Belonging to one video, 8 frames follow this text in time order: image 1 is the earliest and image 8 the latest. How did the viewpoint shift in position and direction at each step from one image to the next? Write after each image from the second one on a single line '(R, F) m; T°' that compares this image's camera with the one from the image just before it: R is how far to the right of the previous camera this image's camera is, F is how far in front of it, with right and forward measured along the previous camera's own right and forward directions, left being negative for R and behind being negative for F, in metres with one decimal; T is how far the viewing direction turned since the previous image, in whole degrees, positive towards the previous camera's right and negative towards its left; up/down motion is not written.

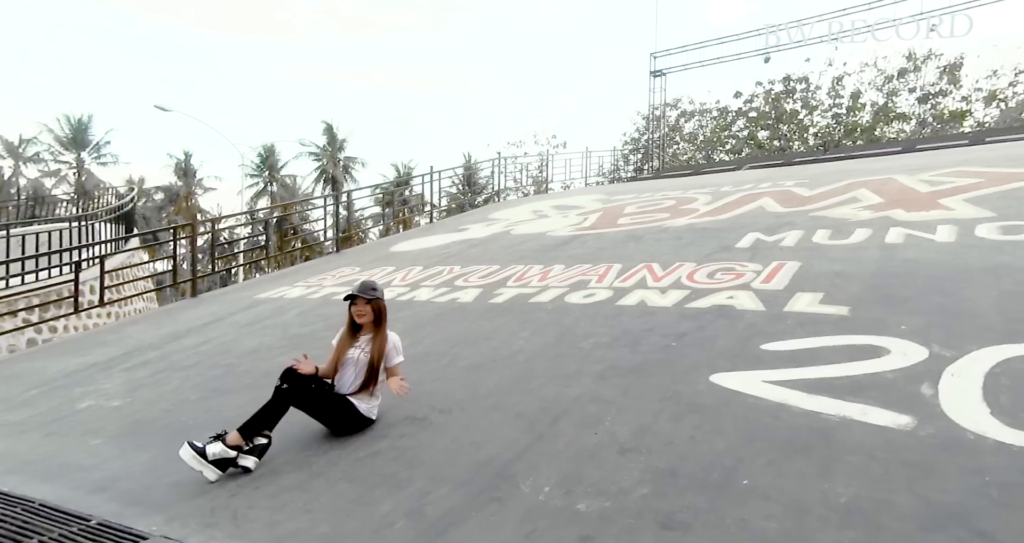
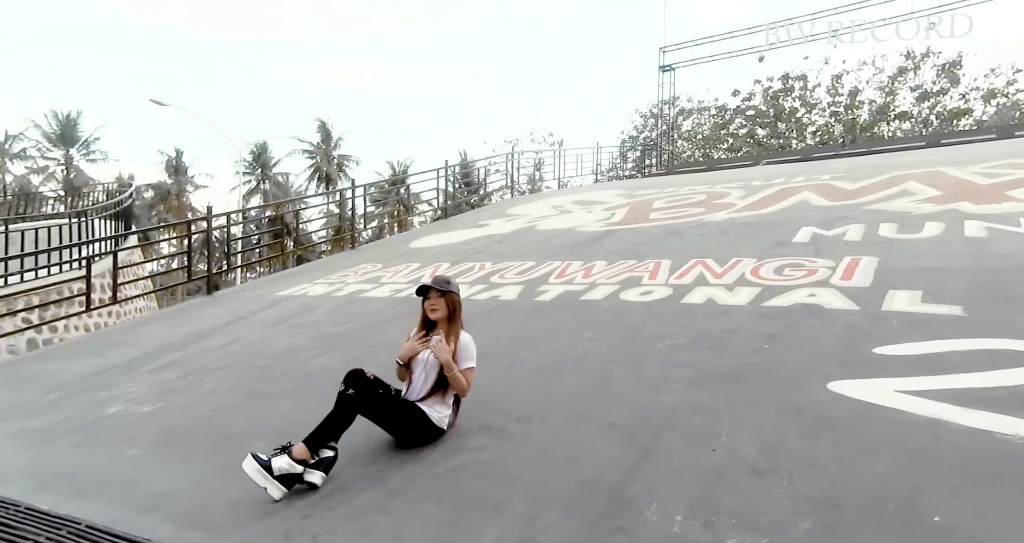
(-0.5, +0.4) m; 0°
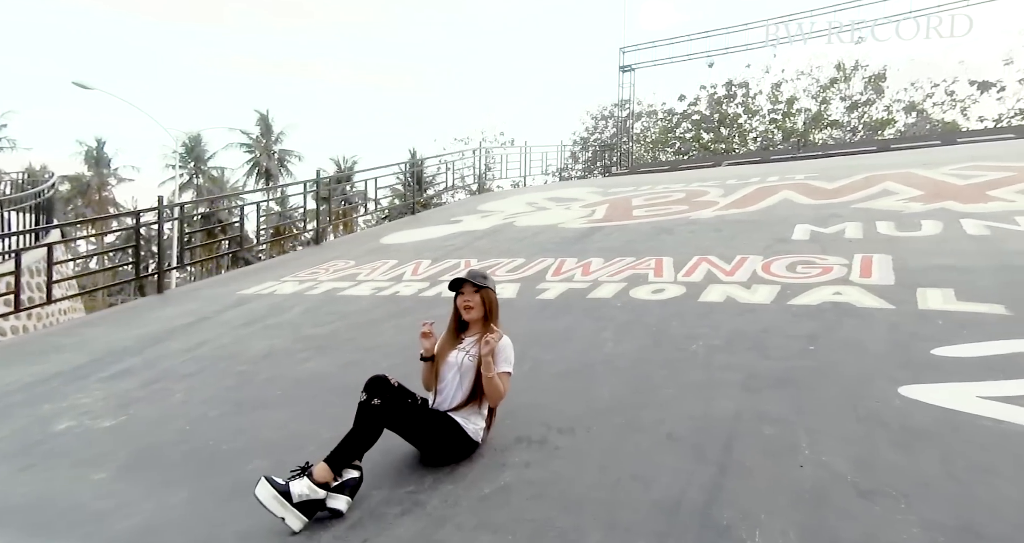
(-0.5, +0.4) m; +5°
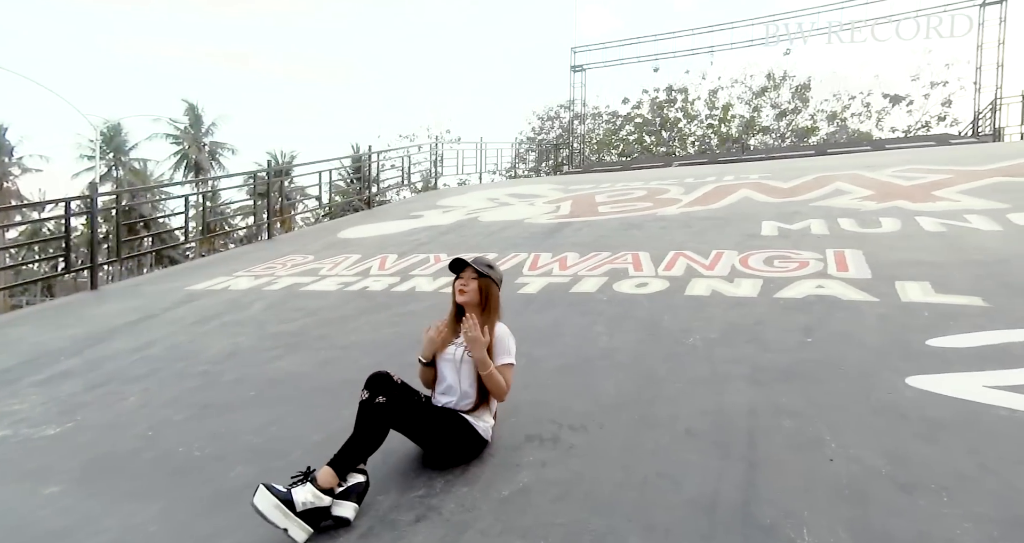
(-0.3, +0.2) m; +5°
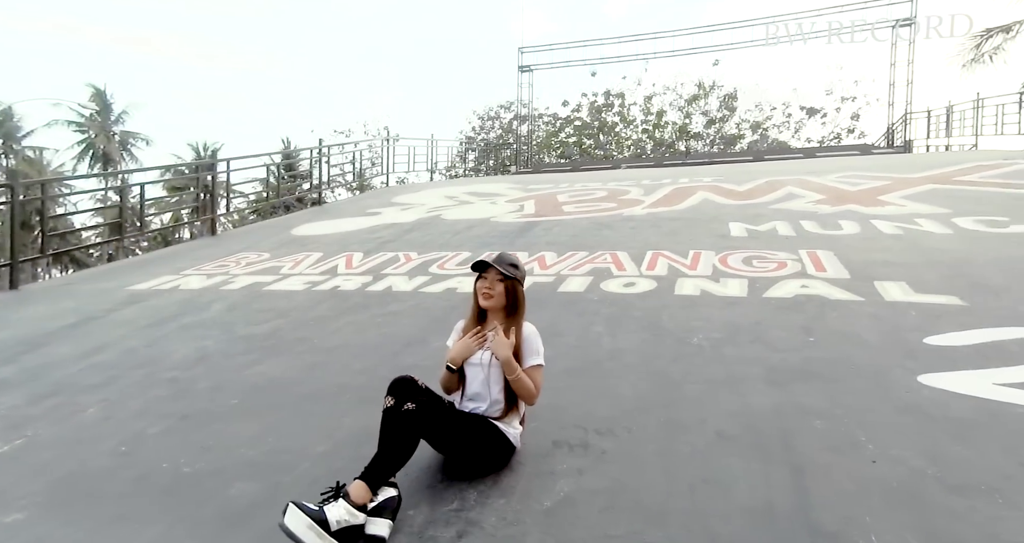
(-0.4, +0.2) m; +6°
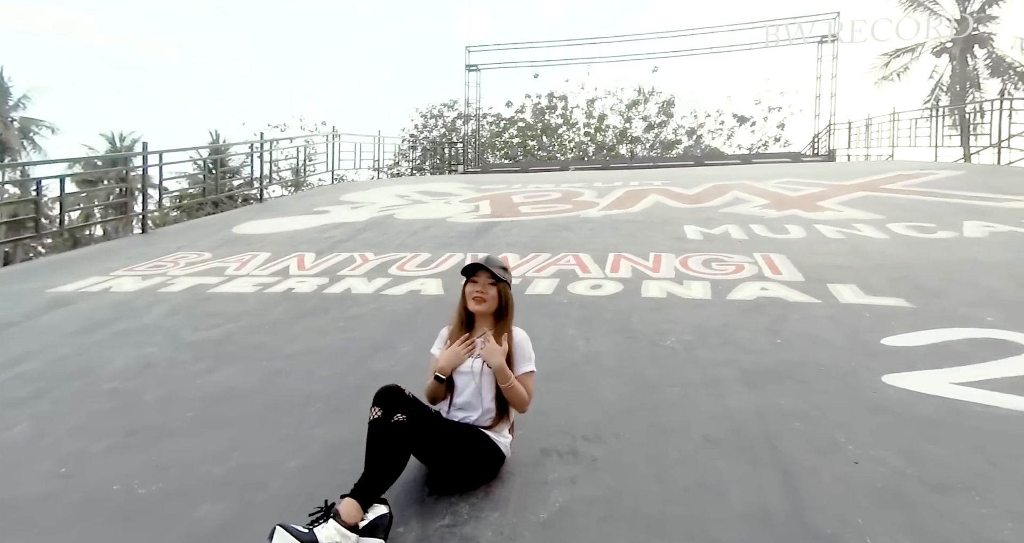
(-0.2, +0.1) m; +6°
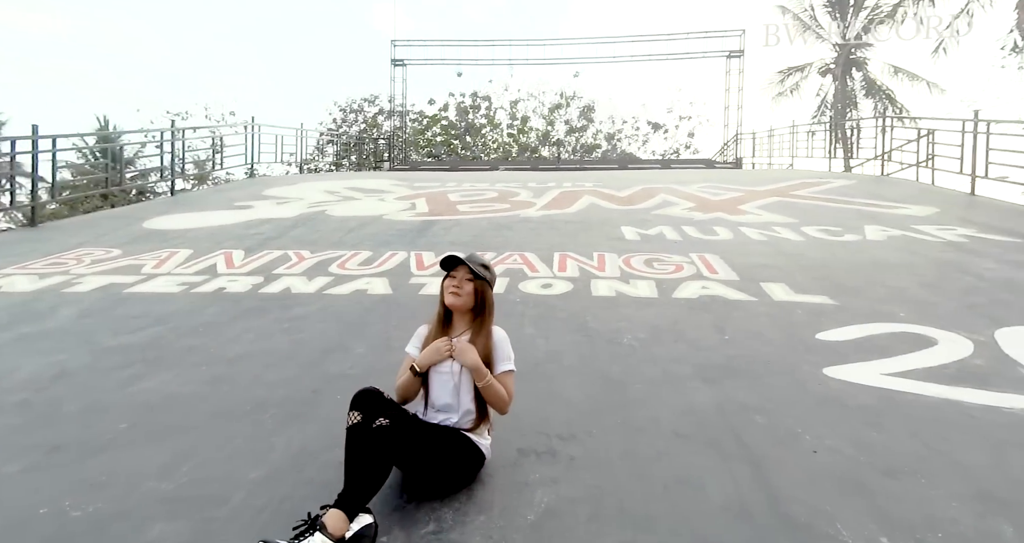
(-0.3, +0.1) m; +8°
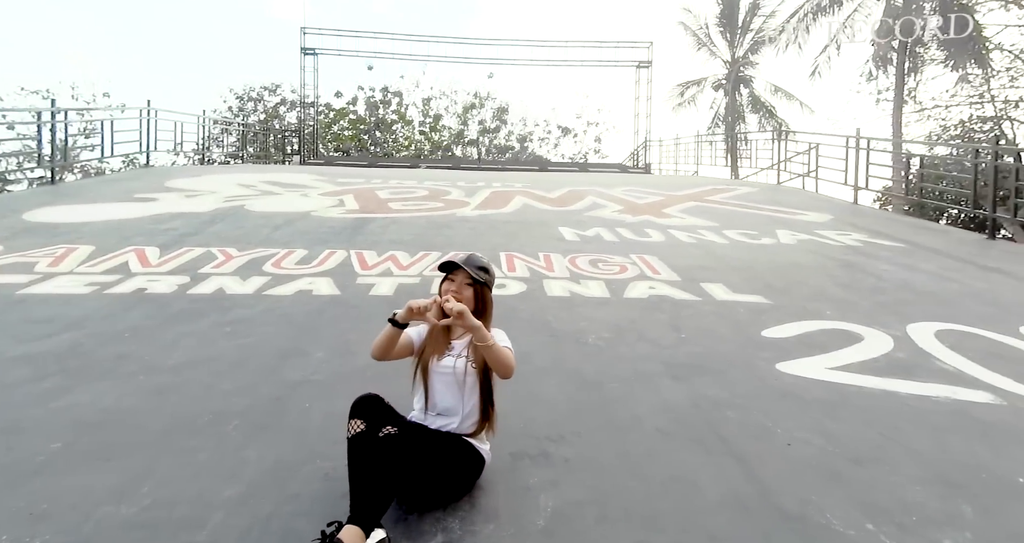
(-0.4, +0.1) m; +9°
